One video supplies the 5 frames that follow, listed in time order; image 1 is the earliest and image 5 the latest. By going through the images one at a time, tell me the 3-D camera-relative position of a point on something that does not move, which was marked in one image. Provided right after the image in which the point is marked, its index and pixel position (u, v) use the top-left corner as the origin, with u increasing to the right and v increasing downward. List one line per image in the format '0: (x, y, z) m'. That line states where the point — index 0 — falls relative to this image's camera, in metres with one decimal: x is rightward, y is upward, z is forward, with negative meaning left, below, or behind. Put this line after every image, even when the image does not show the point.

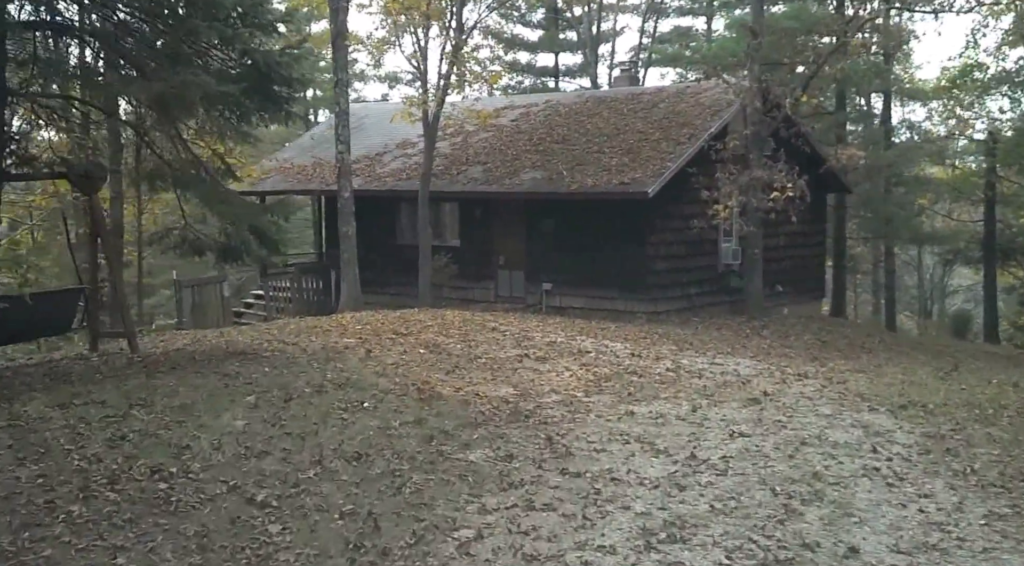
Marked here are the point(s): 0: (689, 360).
0: (+2.1, -0.9, +13.9) m
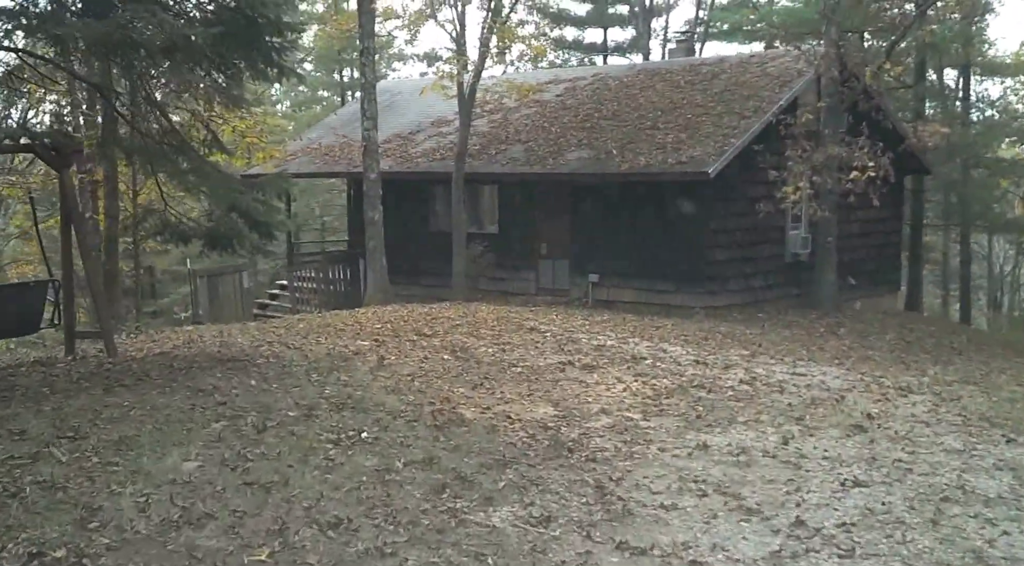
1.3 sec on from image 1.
0: (+2.5, -0.8, +11.6) m
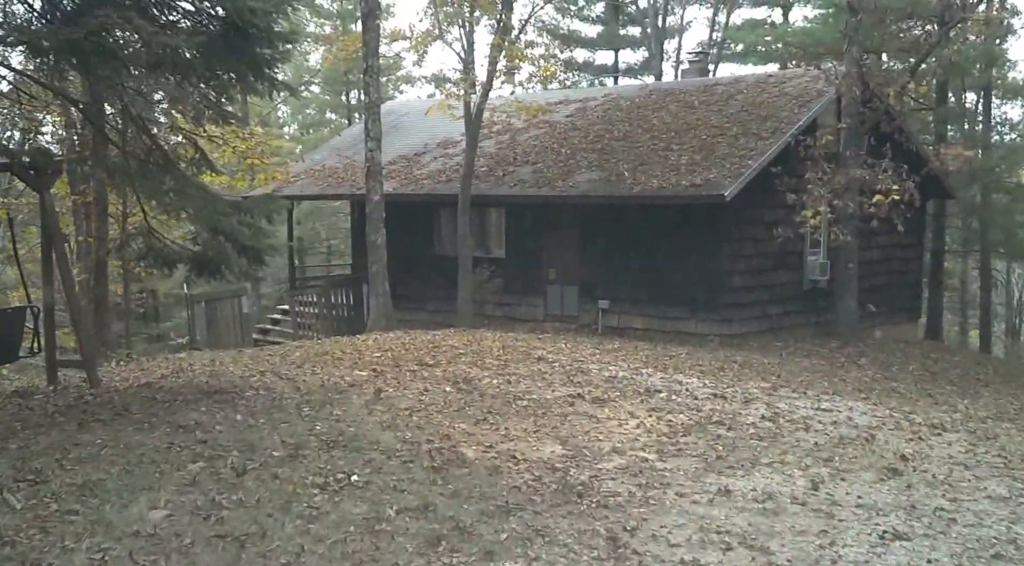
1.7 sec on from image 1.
0: (+2.5, -1.1, +11.0) m
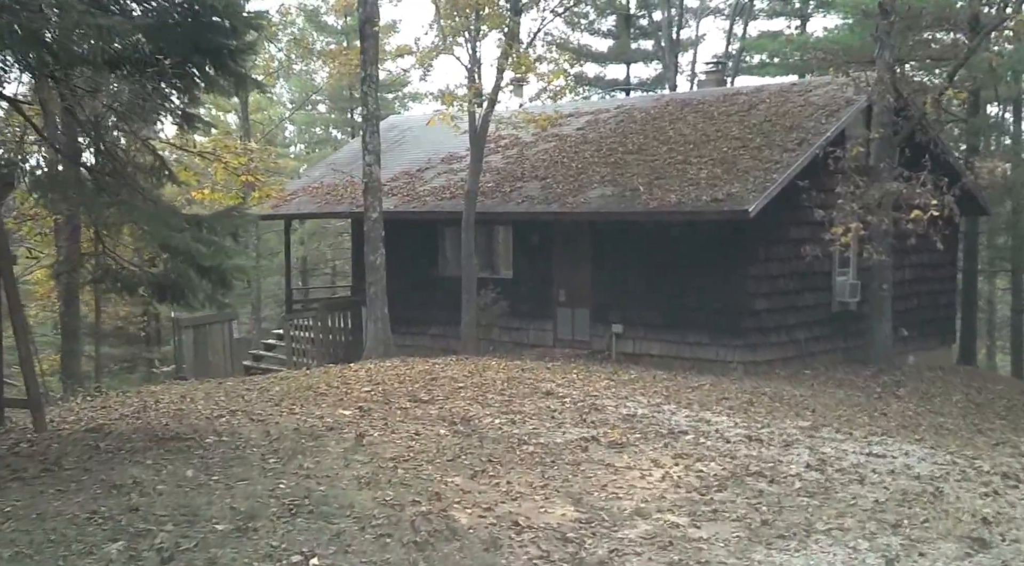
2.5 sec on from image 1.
0: (+2.6, -1.3, +9.6) m
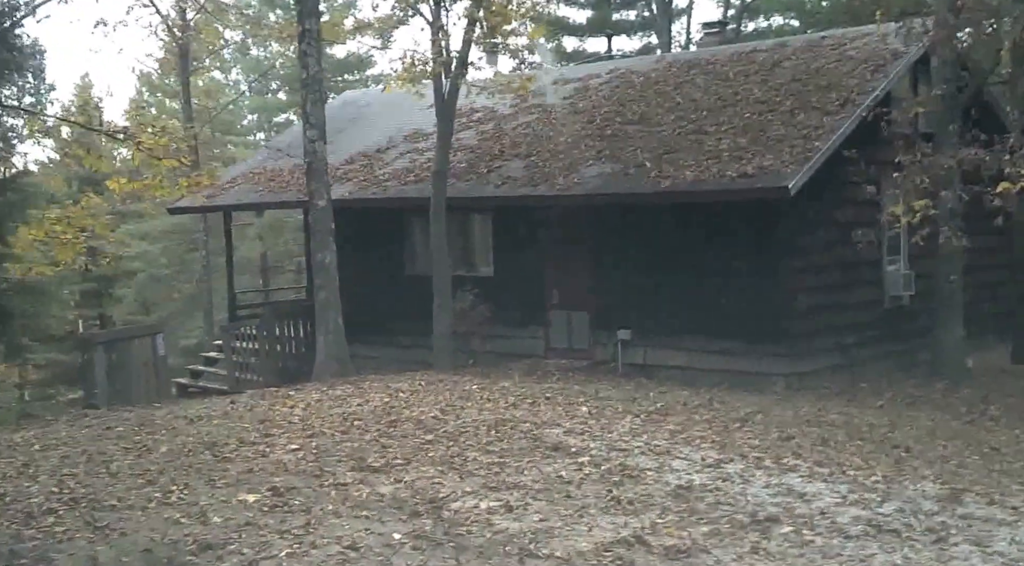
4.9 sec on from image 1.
0: (+2.6, -1.3, +6.2) m
